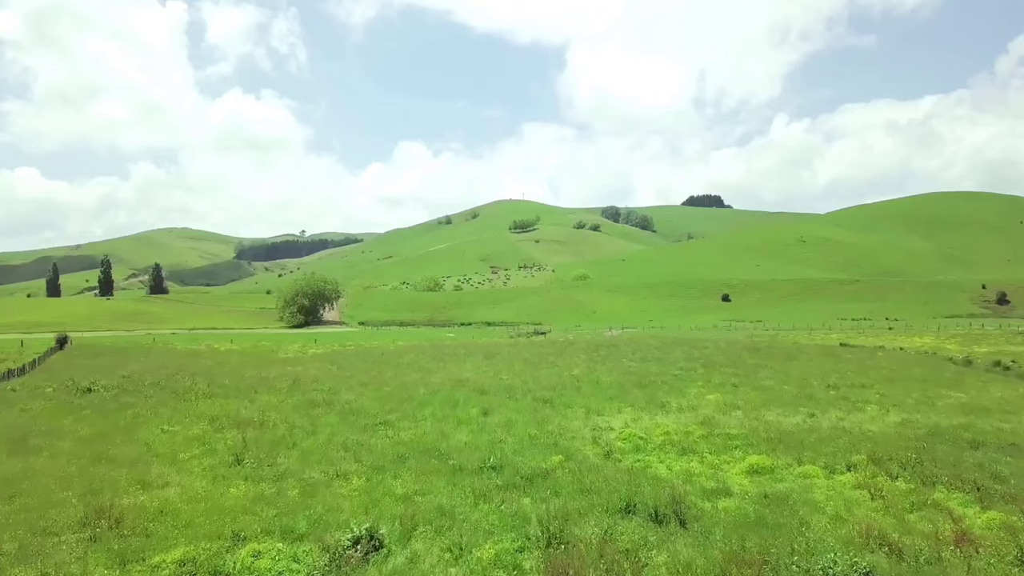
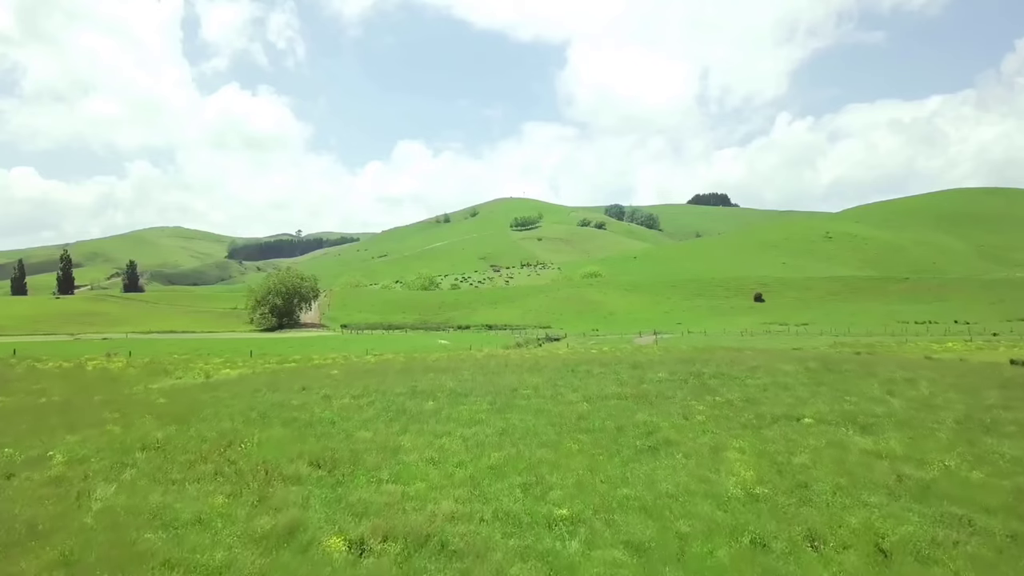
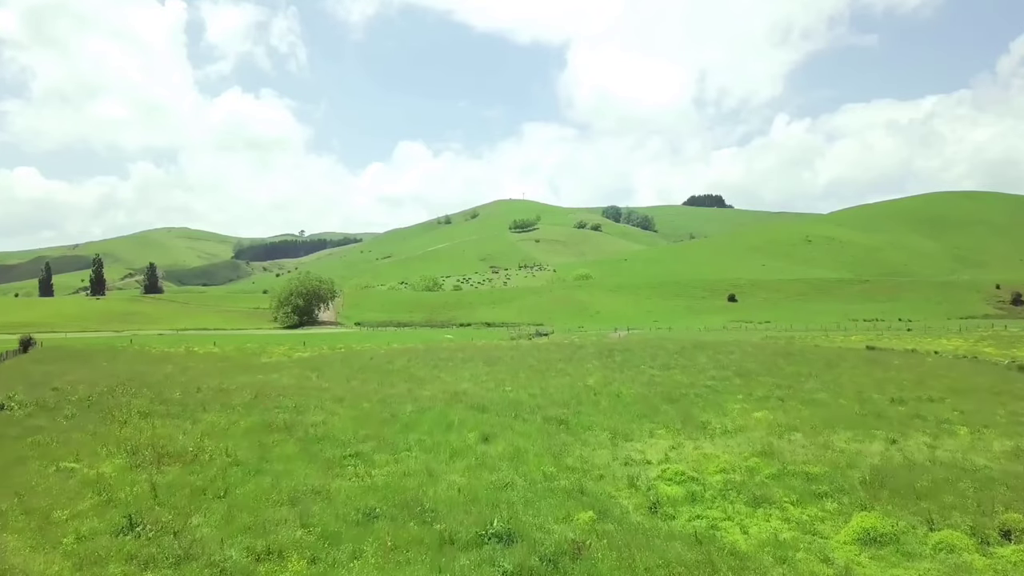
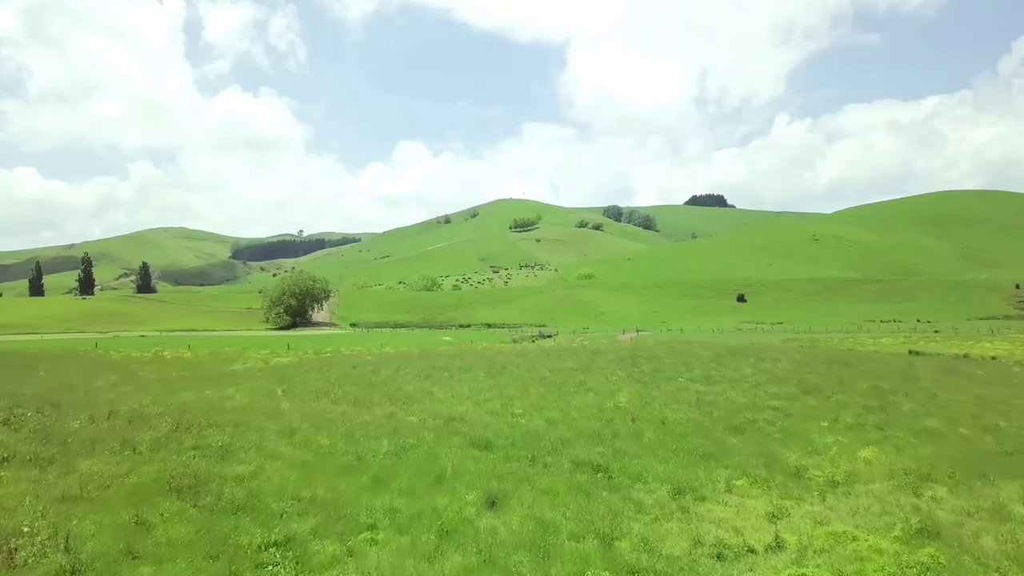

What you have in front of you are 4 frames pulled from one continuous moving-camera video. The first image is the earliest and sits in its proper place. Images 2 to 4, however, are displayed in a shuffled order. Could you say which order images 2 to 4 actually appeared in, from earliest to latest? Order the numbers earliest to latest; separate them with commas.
3, 4, 2
